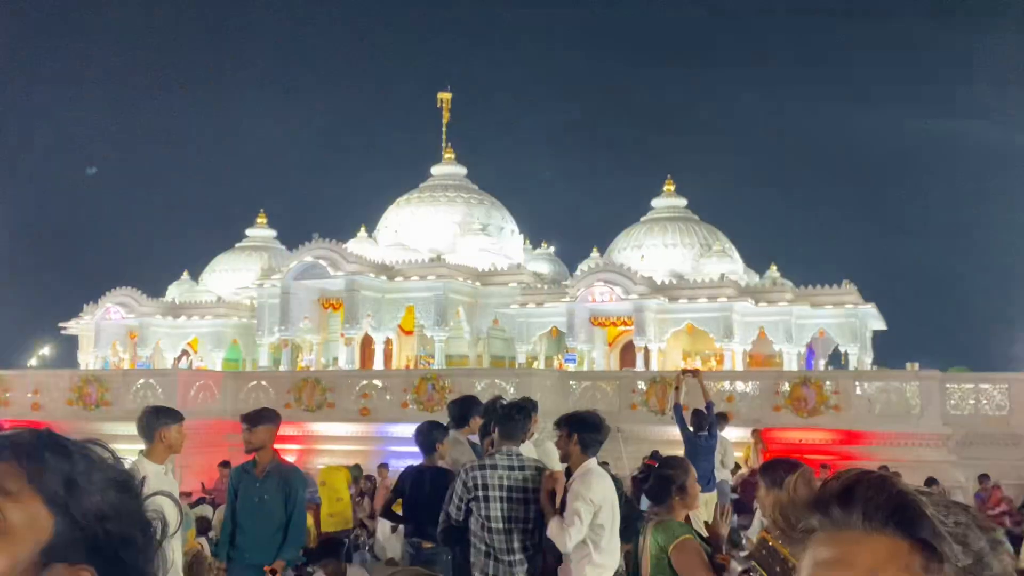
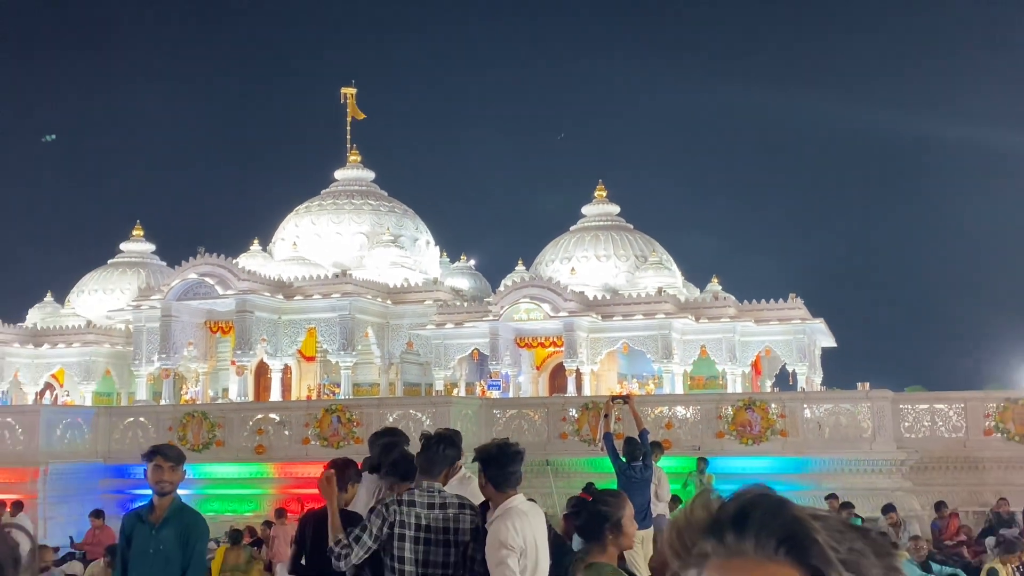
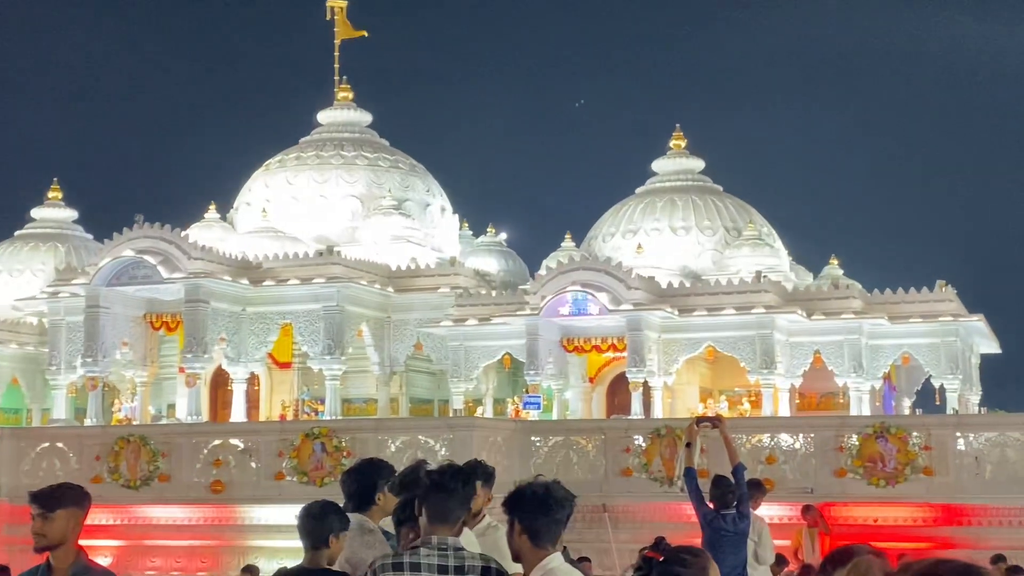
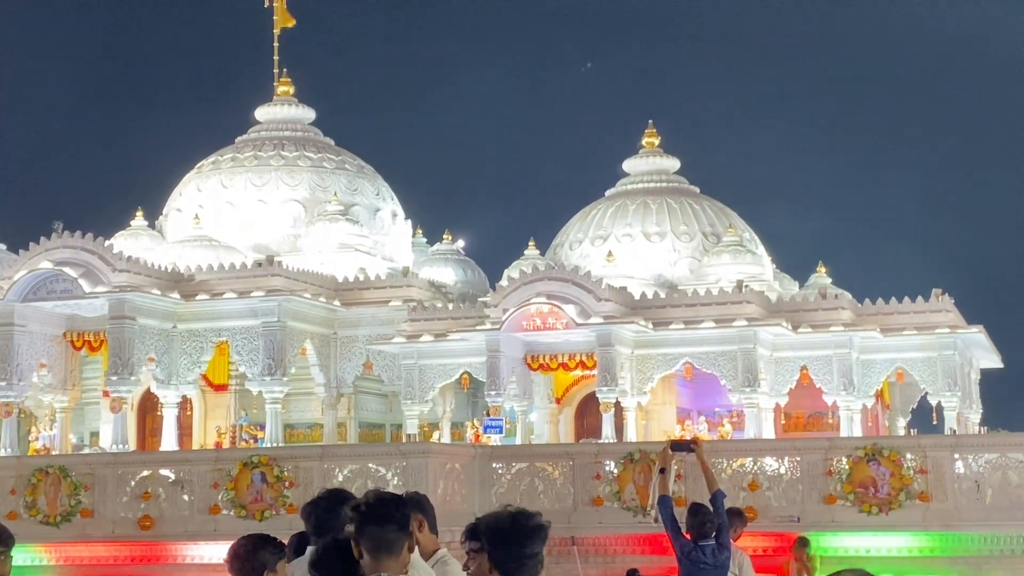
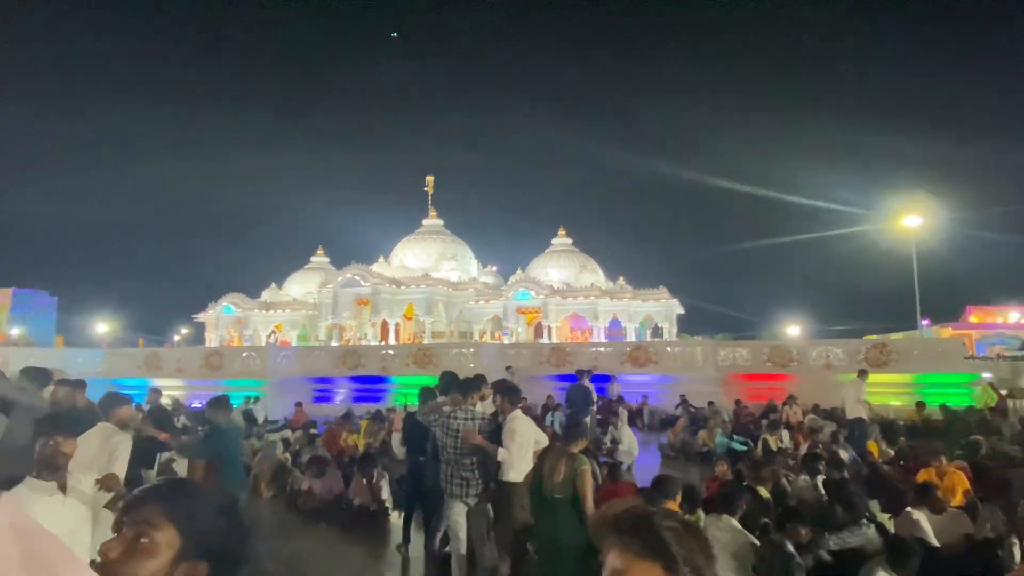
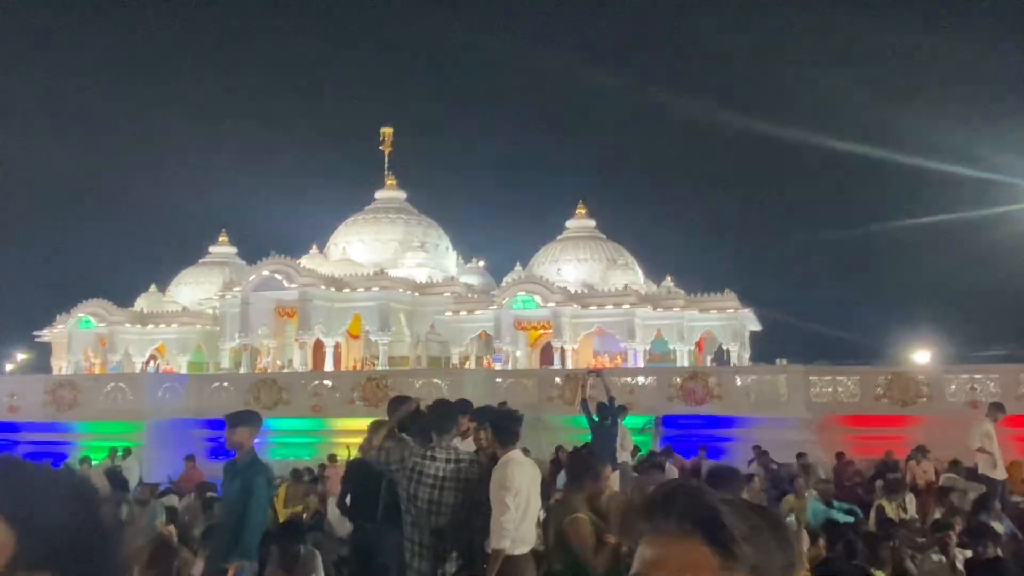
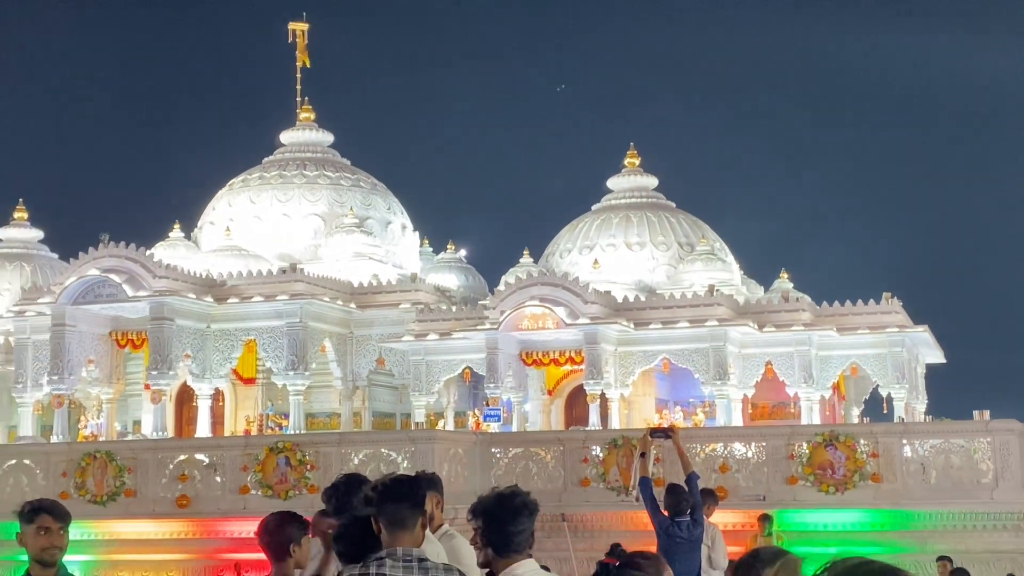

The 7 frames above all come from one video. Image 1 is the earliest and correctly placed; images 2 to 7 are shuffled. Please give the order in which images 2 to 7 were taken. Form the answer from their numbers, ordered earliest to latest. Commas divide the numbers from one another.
3, 4, 7, 2, 6, 5
